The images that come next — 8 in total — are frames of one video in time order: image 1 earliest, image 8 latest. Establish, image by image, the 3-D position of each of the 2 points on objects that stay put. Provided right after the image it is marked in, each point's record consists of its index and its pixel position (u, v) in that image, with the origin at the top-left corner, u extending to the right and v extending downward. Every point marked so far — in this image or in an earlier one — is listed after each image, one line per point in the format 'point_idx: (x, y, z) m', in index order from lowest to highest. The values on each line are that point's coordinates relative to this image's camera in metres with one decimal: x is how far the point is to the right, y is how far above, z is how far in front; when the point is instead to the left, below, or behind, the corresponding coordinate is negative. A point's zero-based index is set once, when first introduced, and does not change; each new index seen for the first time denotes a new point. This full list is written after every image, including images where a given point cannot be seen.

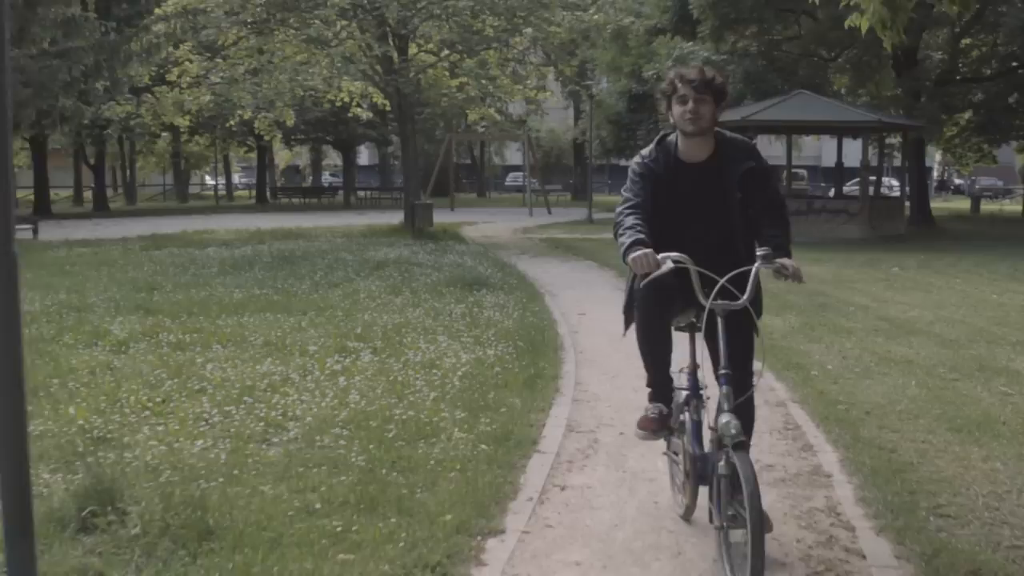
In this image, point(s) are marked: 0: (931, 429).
0: (+2.2, -0.7, +6.9) m
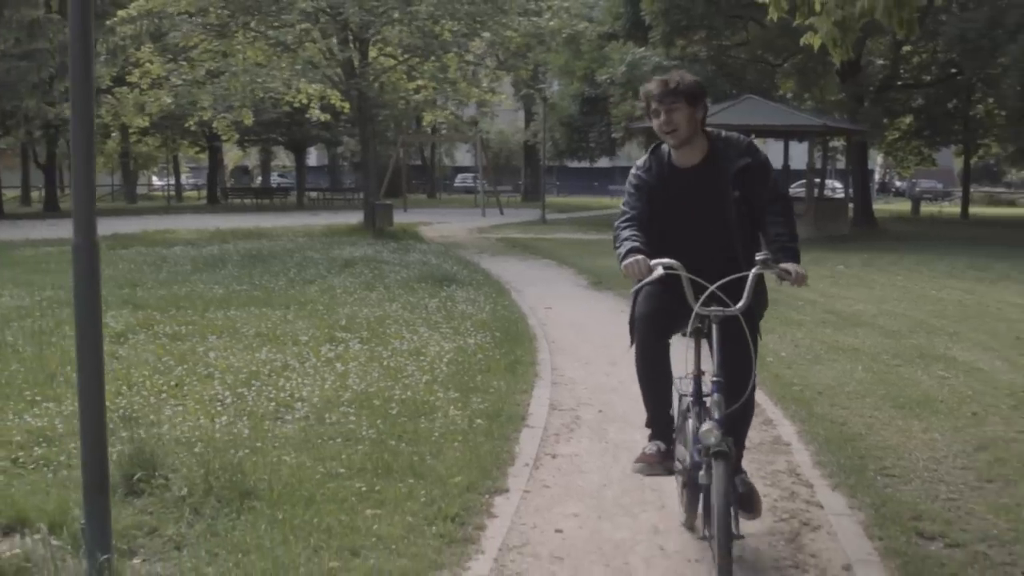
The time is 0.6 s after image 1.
0: (+2.2, -0.7, +7.7) m
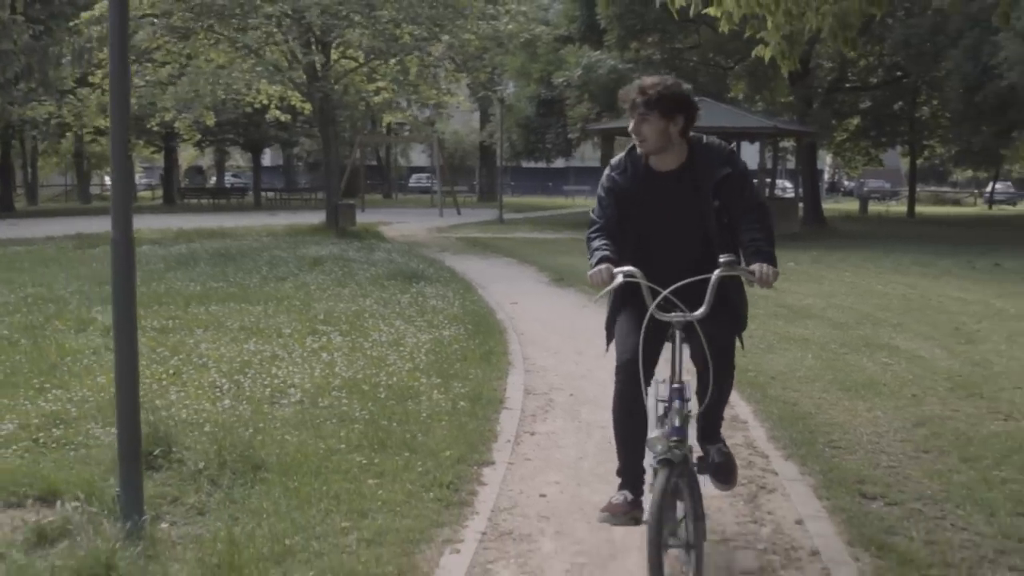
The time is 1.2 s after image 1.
0: (+2.0, -0.6, +8.3) m
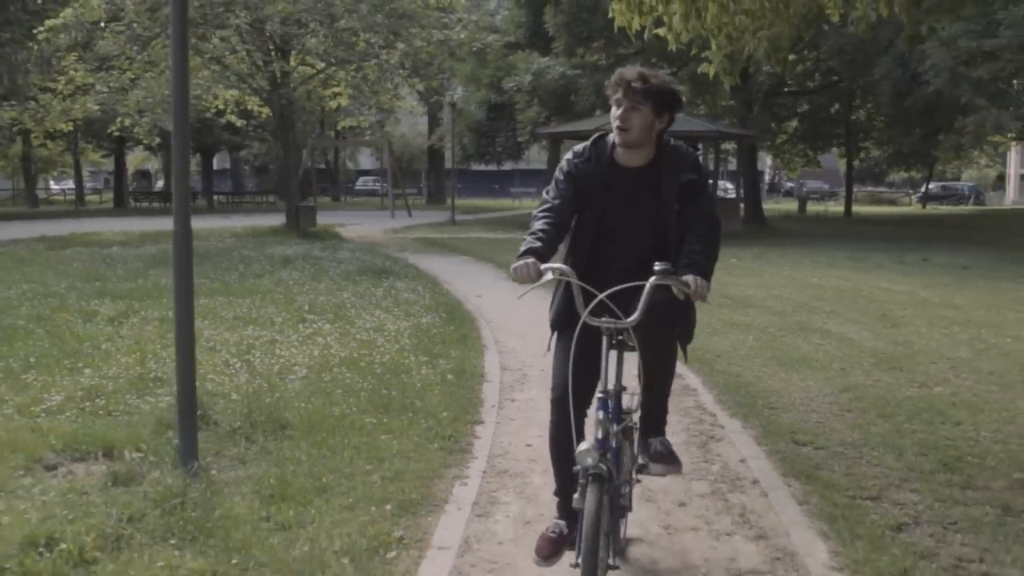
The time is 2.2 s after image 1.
0: (+1.9, -0.6, +9.5) m
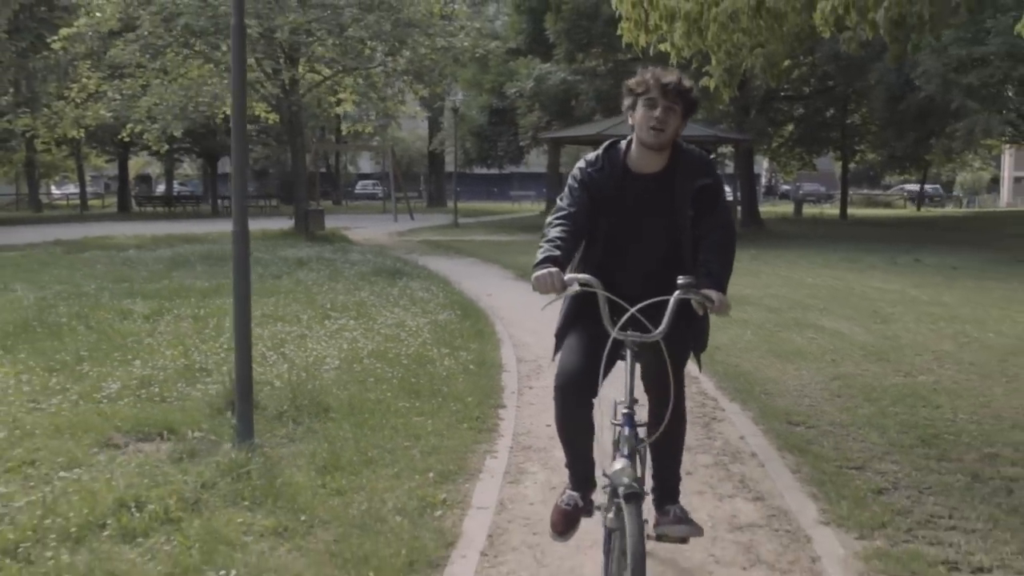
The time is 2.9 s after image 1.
0: (+2.0, -0.5, +10.2) m
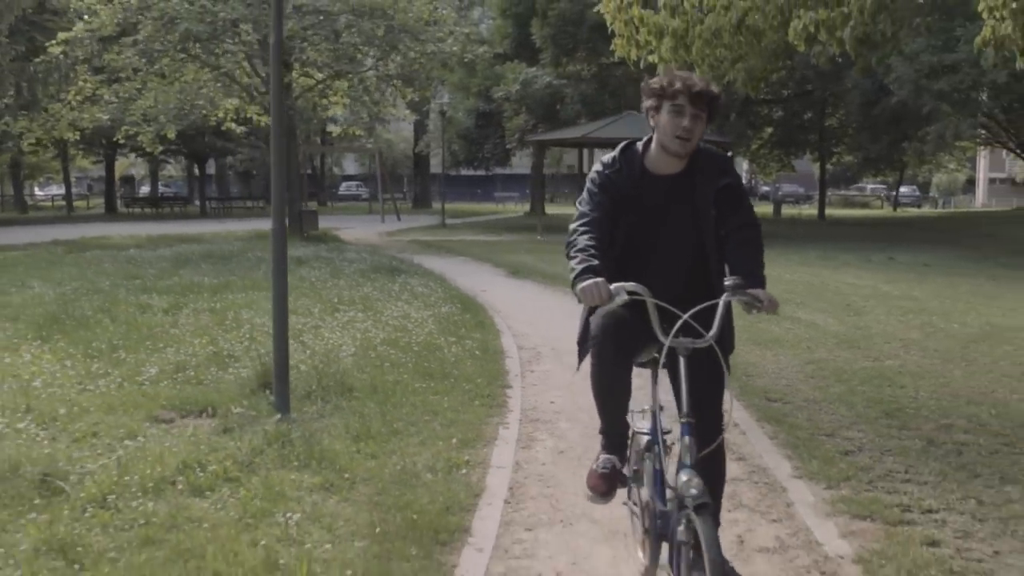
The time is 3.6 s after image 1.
0: (+2.0, -0.5, +11.0) m
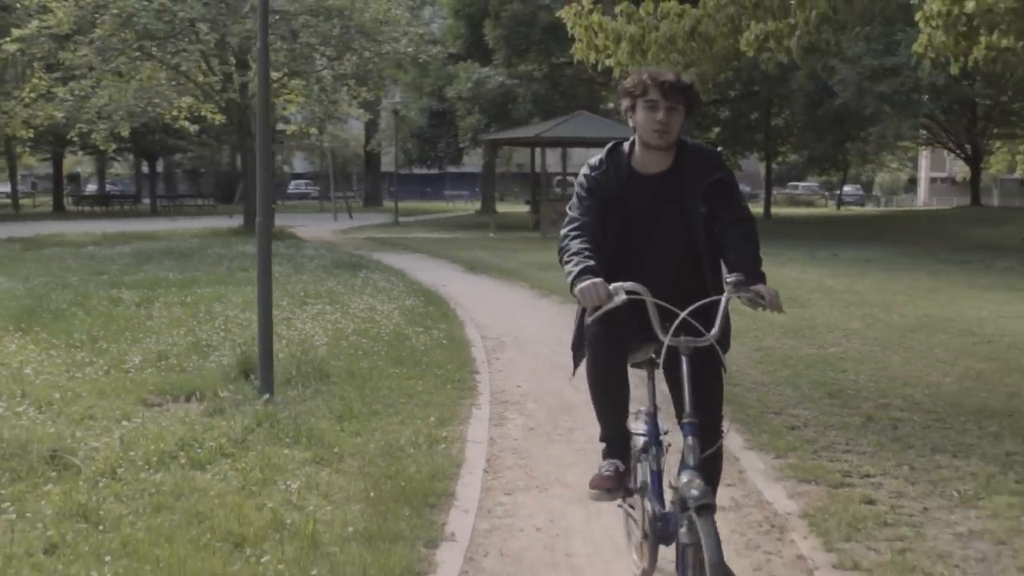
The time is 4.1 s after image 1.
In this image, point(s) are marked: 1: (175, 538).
0: (+1.6, -0.4, +11.6) m
1: (-1.3, -1.0, +5.0) m
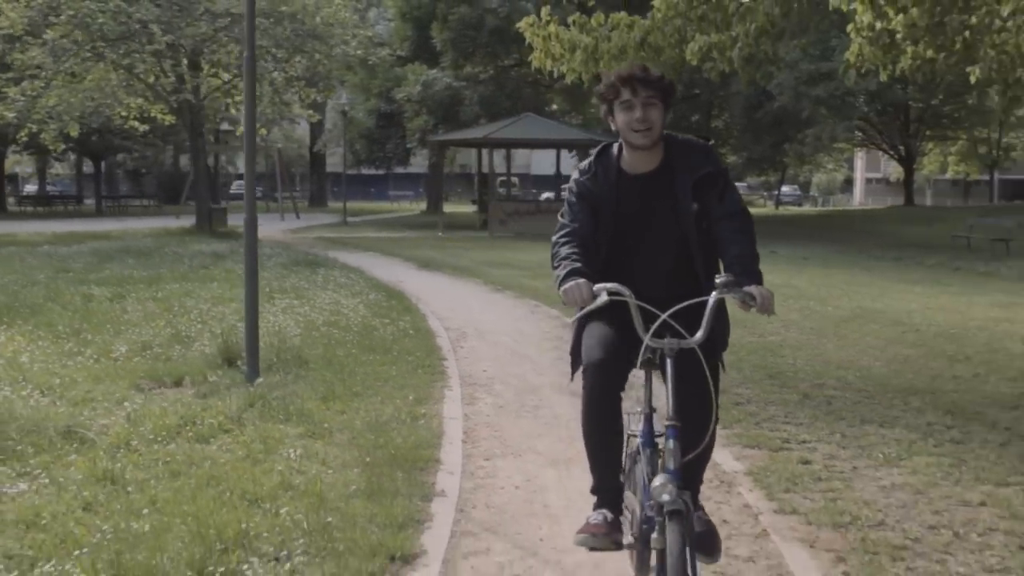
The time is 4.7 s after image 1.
0: (+1.3, -0.3, +12.4) m
1: (-1.4, -0.9, +5.6) m
